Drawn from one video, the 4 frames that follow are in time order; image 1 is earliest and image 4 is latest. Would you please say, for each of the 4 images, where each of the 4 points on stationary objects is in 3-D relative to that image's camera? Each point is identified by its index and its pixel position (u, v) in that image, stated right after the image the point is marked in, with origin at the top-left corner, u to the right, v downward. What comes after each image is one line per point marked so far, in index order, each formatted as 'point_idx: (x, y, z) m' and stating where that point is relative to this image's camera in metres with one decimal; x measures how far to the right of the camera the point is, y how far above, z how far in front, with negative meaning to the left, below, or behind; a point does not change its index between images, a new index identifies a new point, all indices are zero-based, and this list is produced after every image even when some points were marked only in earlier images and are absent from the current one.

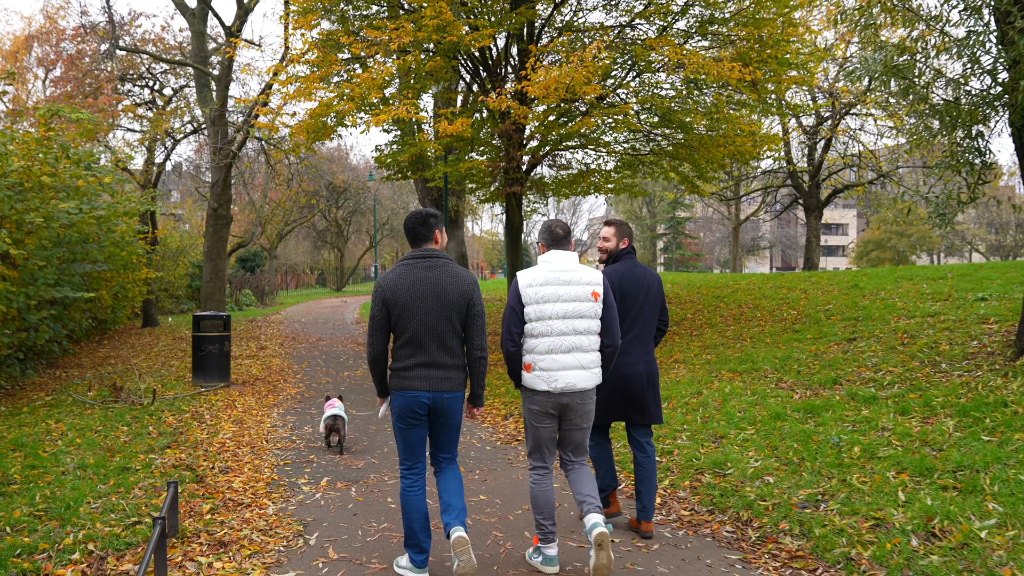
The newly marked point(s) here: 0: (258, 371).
0: (-4.5, -1.5, +11.0) m
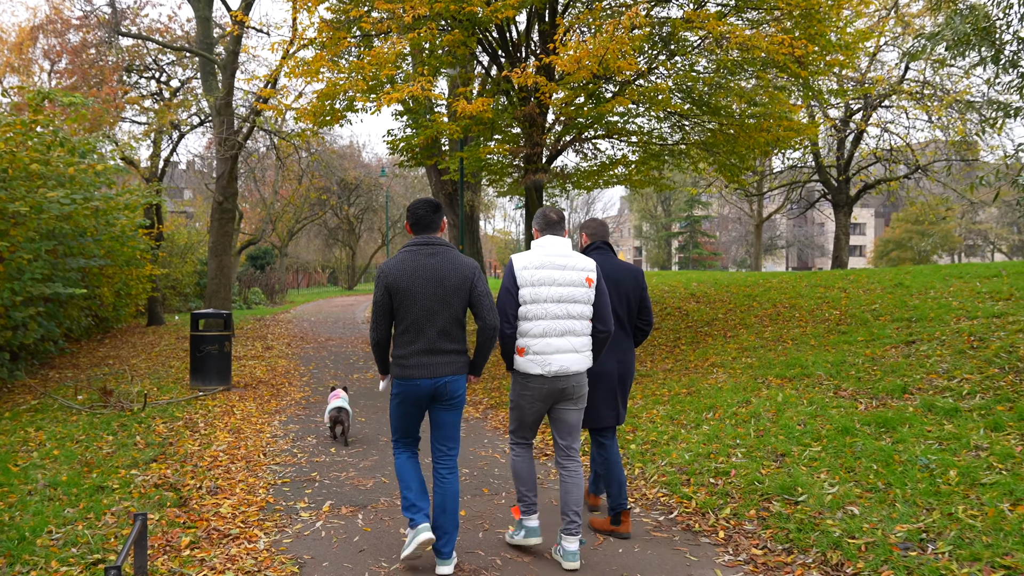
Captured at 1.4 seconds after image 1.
0: (-4.2, -1.4, +10.4) m
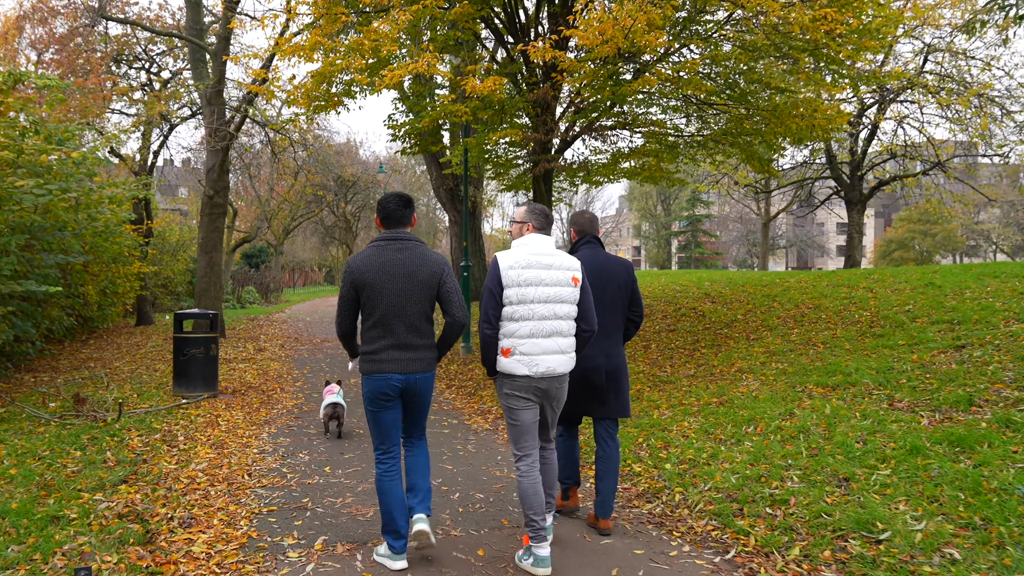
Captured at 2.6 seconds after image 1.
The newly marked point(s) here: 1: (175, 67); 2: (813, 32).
0: (-4.0, -1.4, +9.7) m
1: (-9.5, +6.2, +17.6) m
2: (+4.0, +3.5, +8.5) m
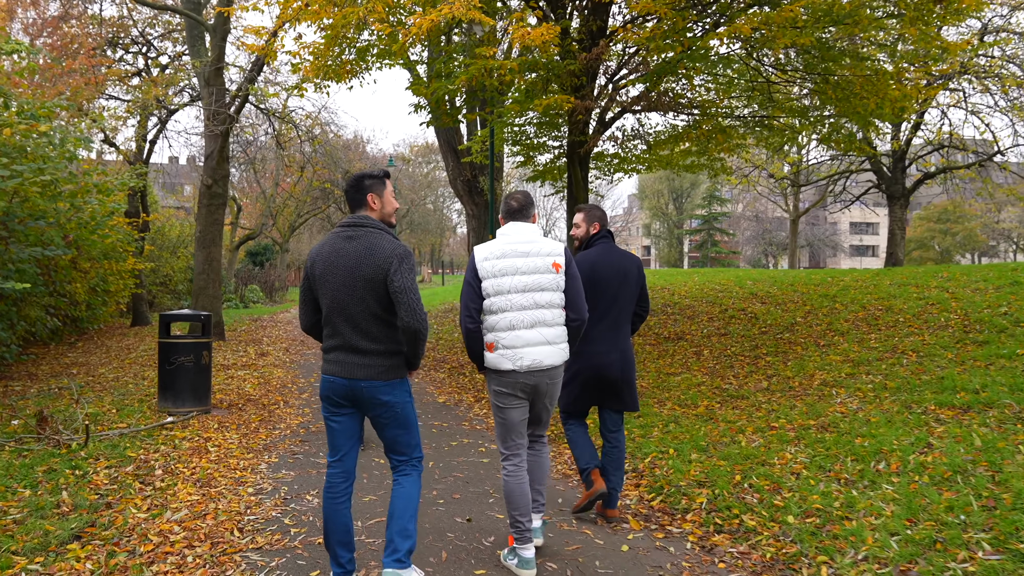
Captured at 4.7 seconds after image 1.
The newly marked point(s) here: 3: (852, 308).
0: (-3.5, -1.4, +8.5) m
1: (-8.9, +6.2, +16.4) m
2: (+4.5, +3.5, +7.2) m
3: (+5.5, -0.3, +10.3) m
